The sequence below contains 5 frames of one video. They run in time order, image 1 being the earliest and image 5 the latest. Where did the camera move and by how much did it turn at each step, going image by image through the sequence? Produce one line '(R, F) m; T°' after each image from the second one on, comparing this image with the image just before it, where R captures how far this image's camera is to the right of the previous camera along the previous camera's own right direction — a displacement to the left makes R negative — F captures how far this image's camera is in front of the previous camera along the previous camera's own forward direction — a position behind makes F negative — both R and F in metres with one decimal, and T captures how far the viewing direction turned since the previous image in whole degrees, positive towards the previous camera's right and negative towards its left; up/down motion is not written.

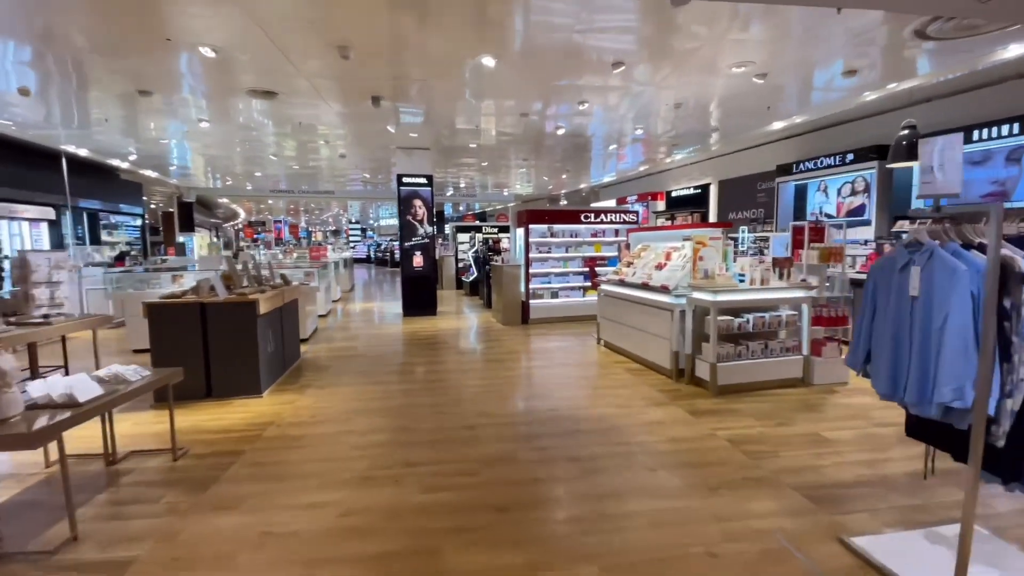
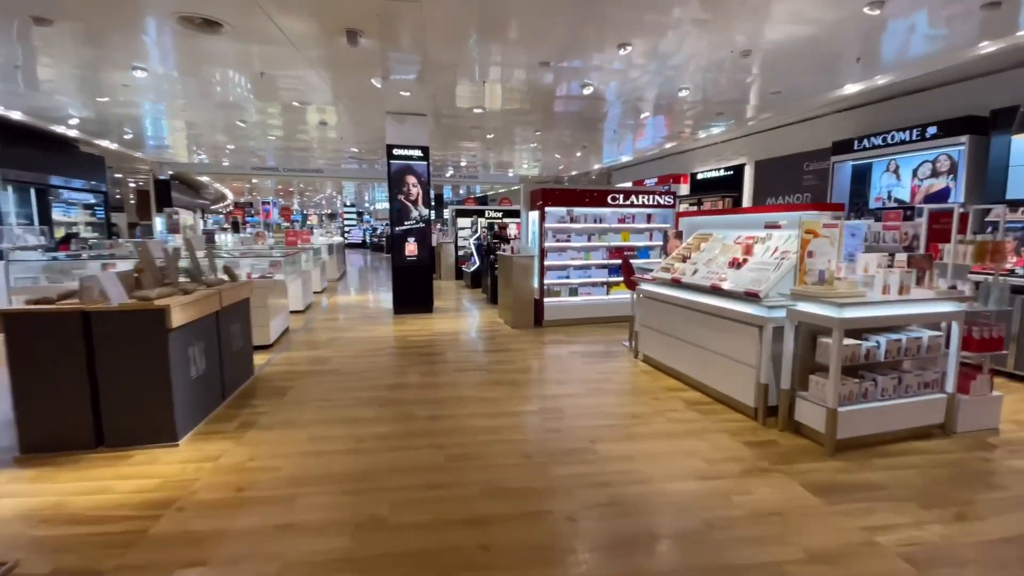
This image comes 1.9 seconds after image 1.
(-0.2, +1.3) m; 0°
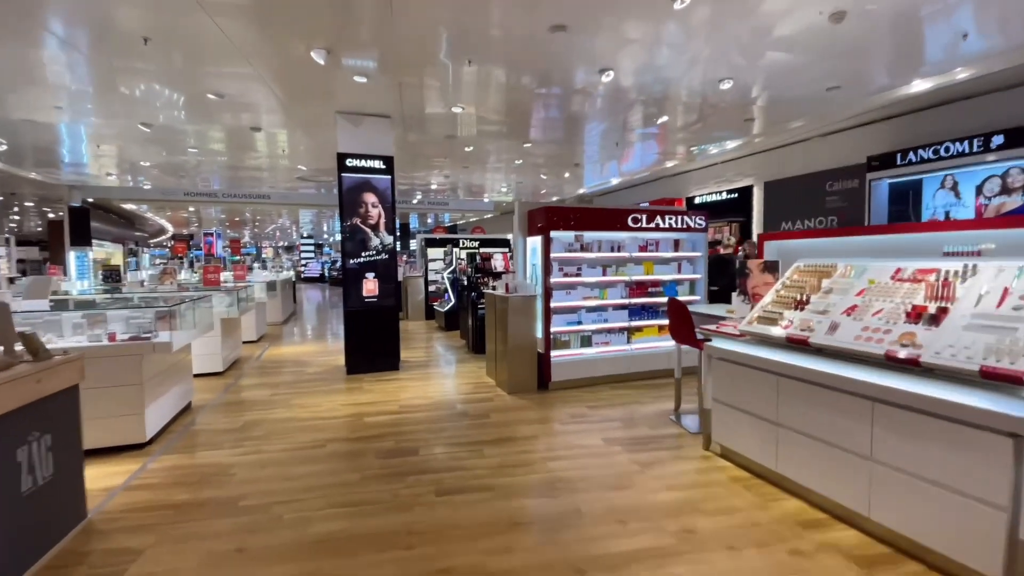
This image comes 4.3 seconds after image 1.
(-0.3, +1.6) m; +4°
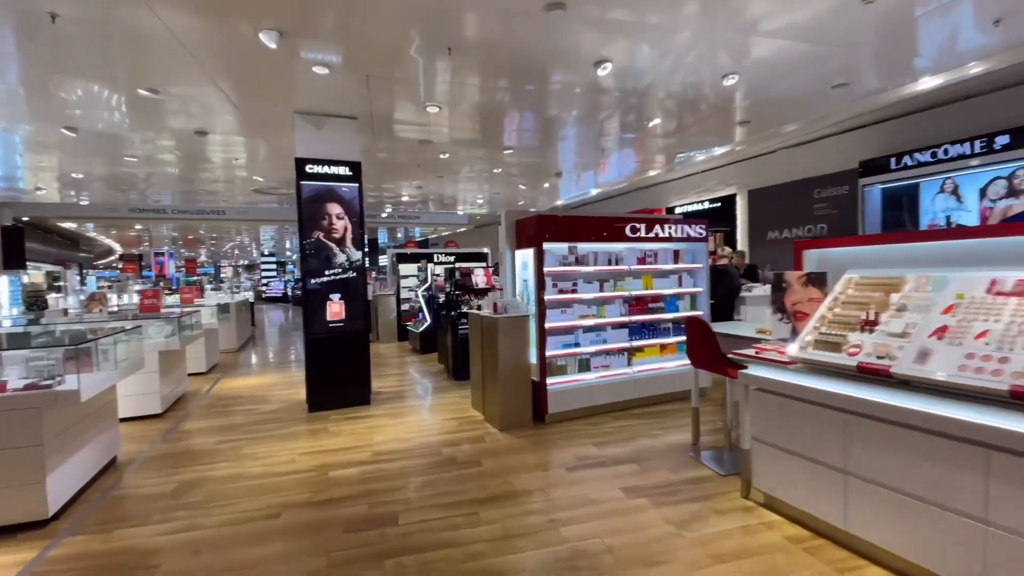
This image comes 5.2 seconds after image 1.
(-0.2, +0.6) m; +4°
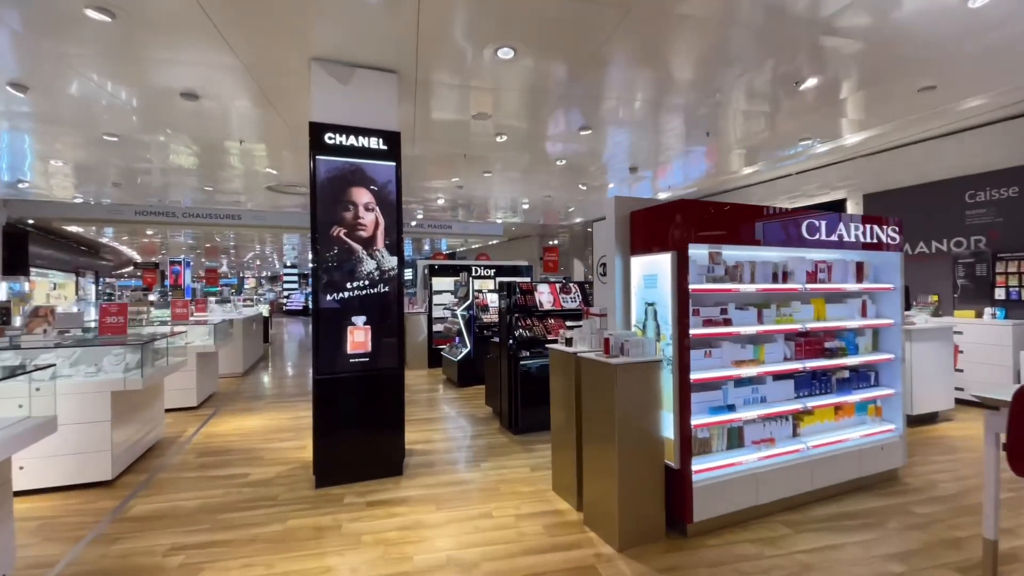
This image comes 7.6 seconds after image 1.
(-0.6, +1.5) m; -2°
